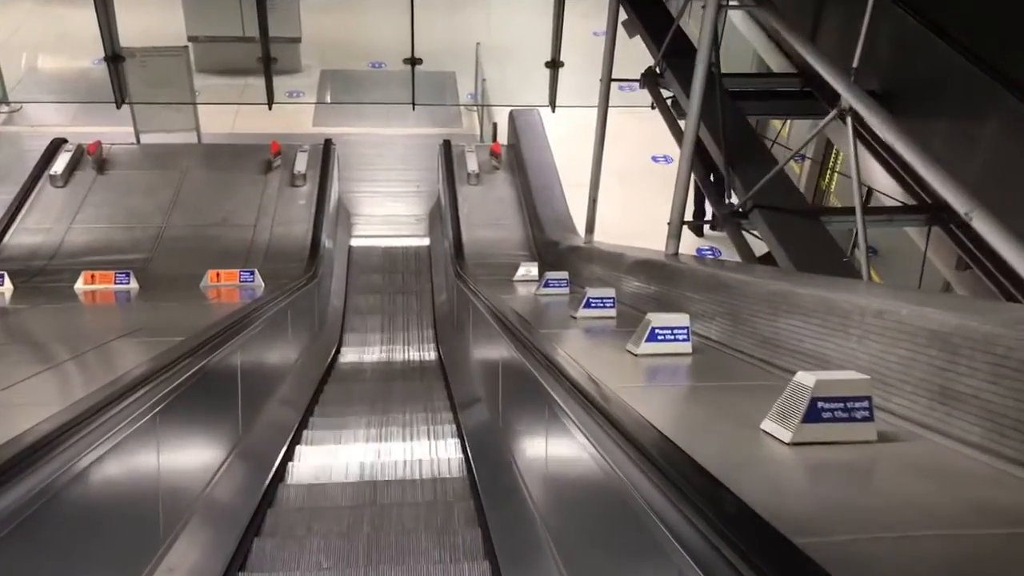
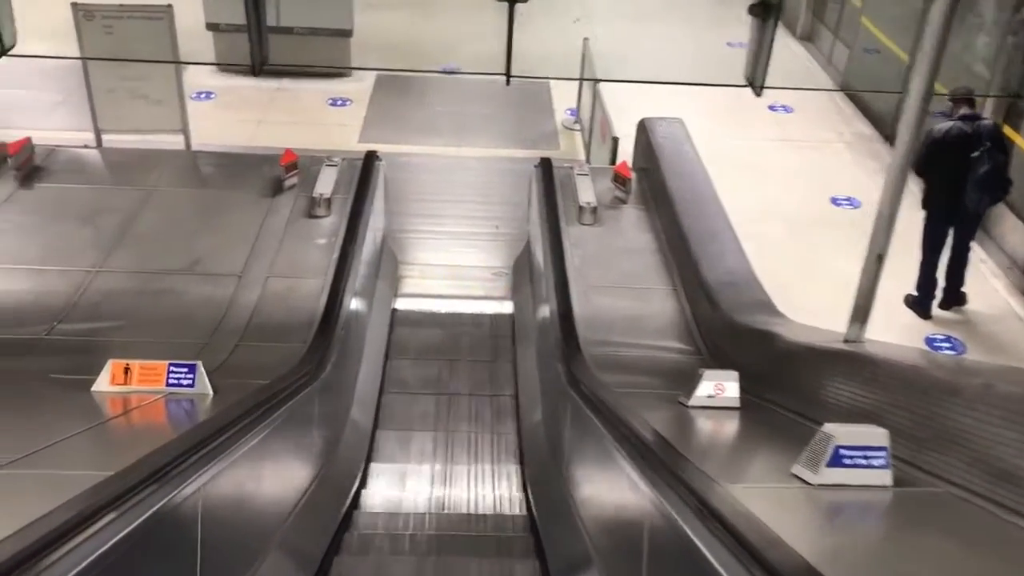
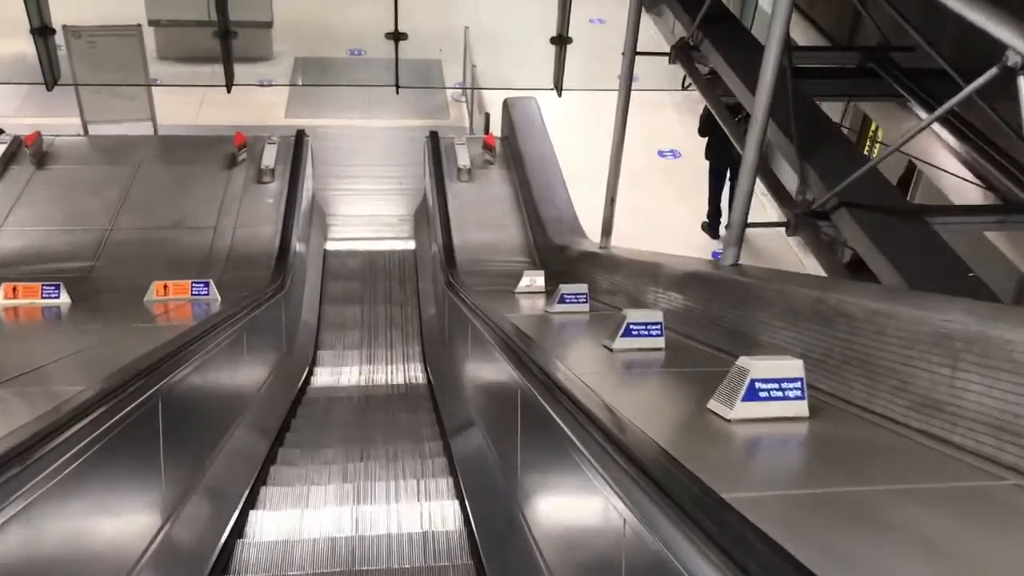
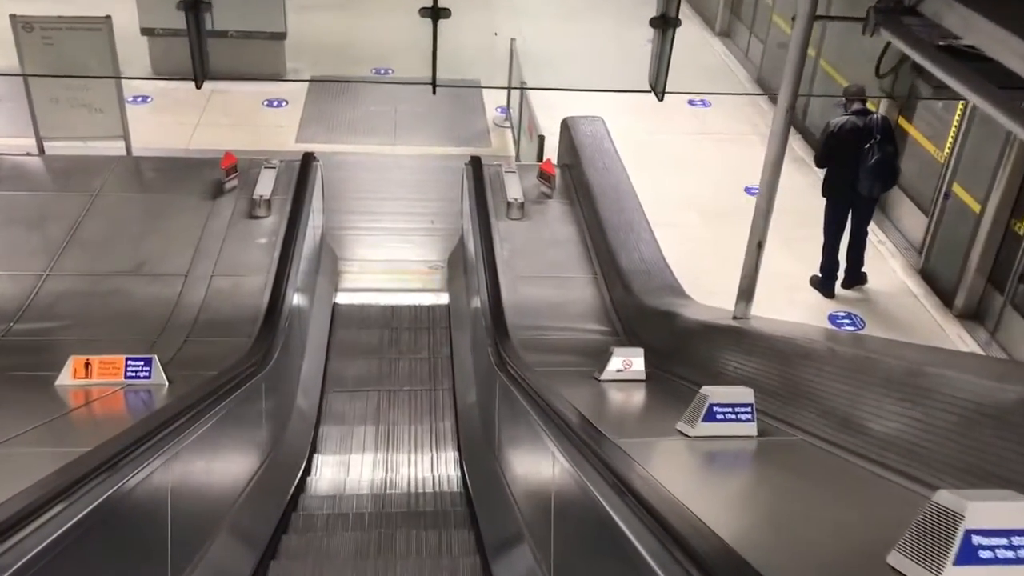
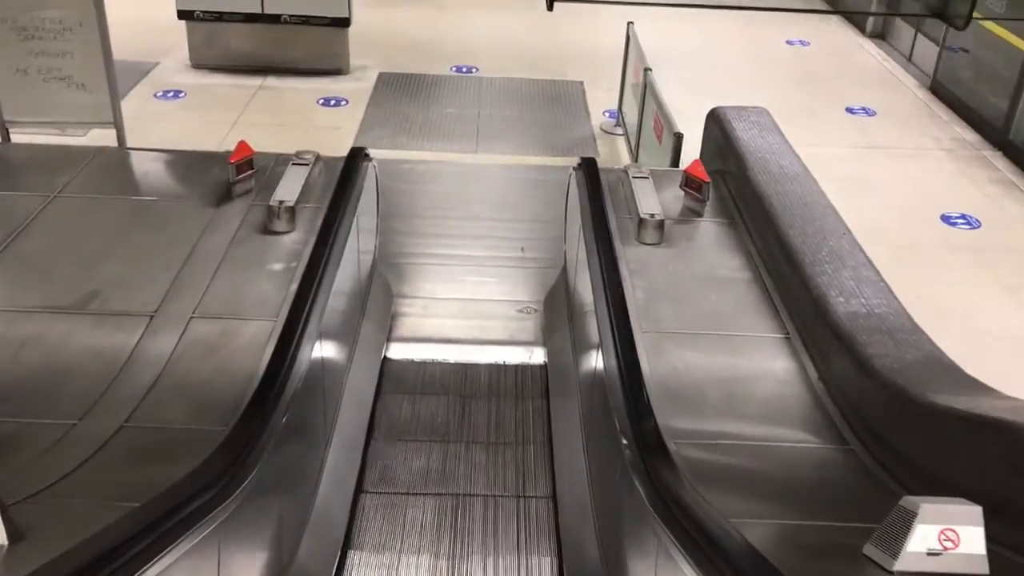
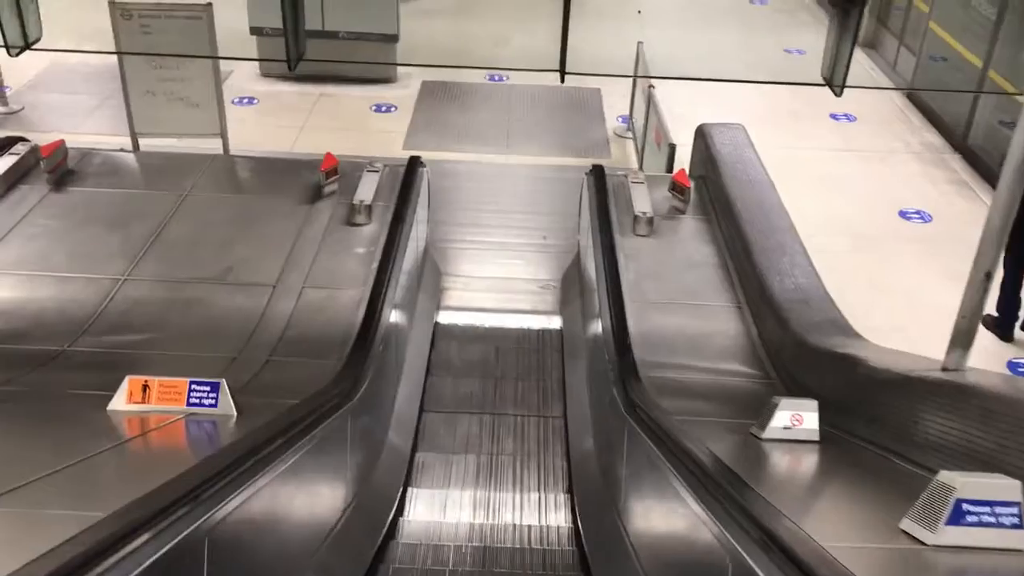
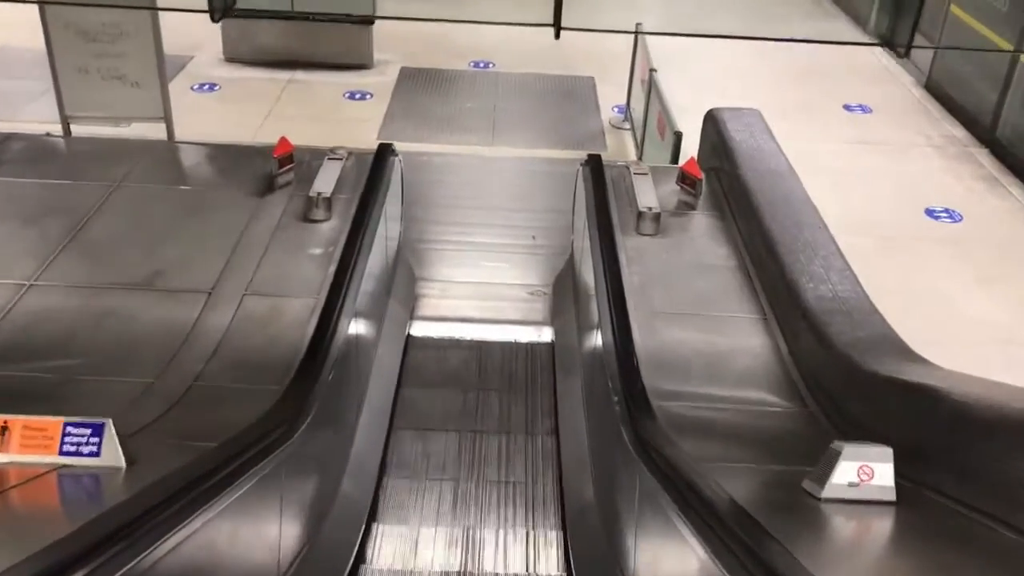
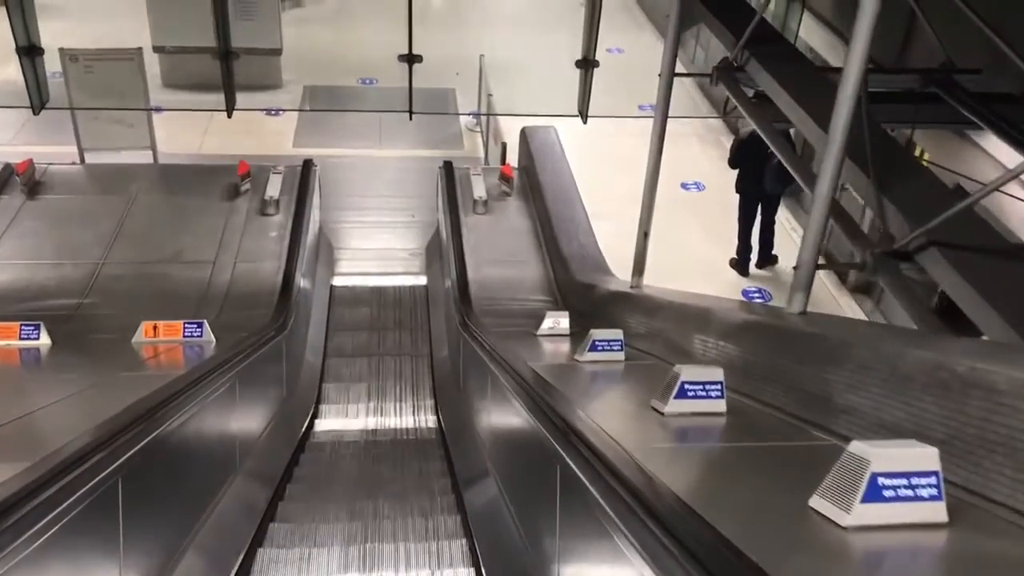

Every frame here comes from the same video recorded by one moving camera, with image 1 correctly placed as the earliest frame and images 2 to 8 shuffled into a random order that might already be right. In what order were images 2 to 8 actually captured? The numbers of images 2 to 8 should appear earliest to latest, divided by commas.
3, 8, 4, 2, 6, 7, 5
